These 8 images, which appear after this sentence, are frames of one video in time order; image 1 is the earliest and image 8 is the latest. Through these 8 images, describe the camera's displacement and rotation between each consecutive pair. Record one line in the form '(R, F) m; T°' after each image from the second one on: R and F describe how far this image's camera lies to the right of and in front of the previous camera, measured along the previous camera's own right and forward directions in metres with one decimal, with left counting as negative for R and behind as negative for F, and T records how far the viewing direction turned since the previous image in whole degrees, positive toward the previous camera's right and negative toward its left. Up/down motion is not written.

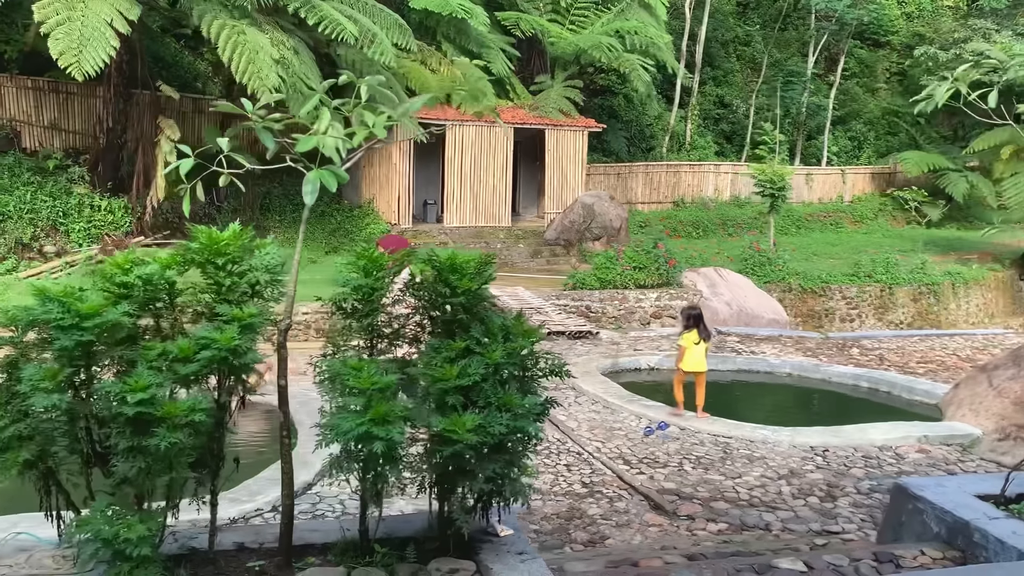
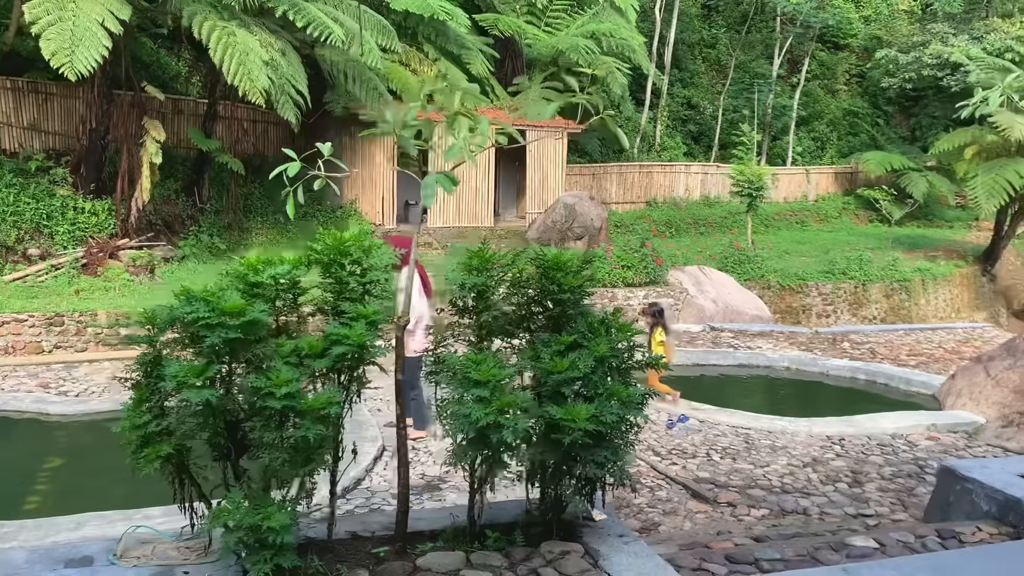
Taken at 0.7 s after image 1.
(-0.4, -0.1) m; +3°
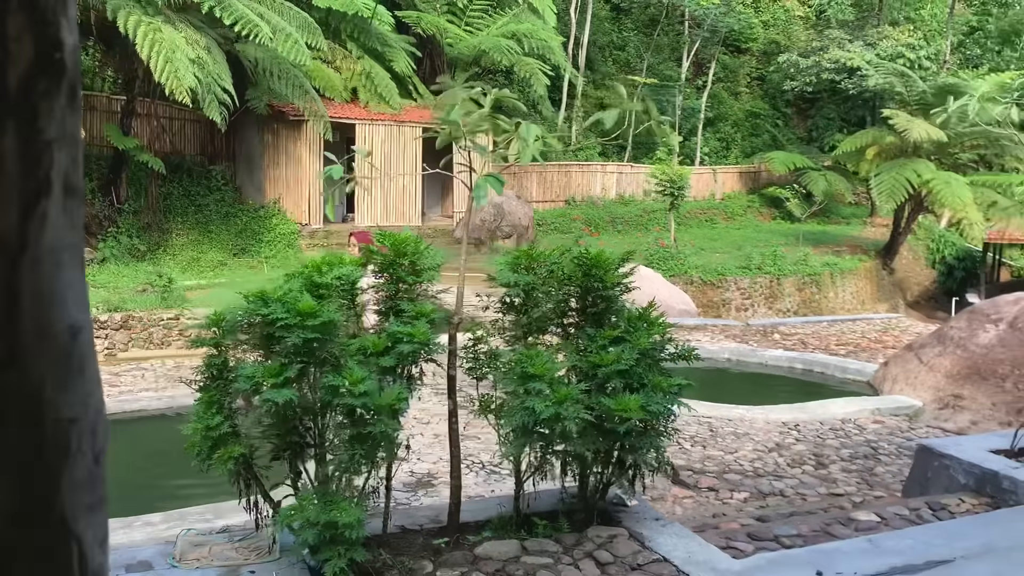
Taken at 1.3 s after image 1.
(-0.4, -0.1) m; +6°
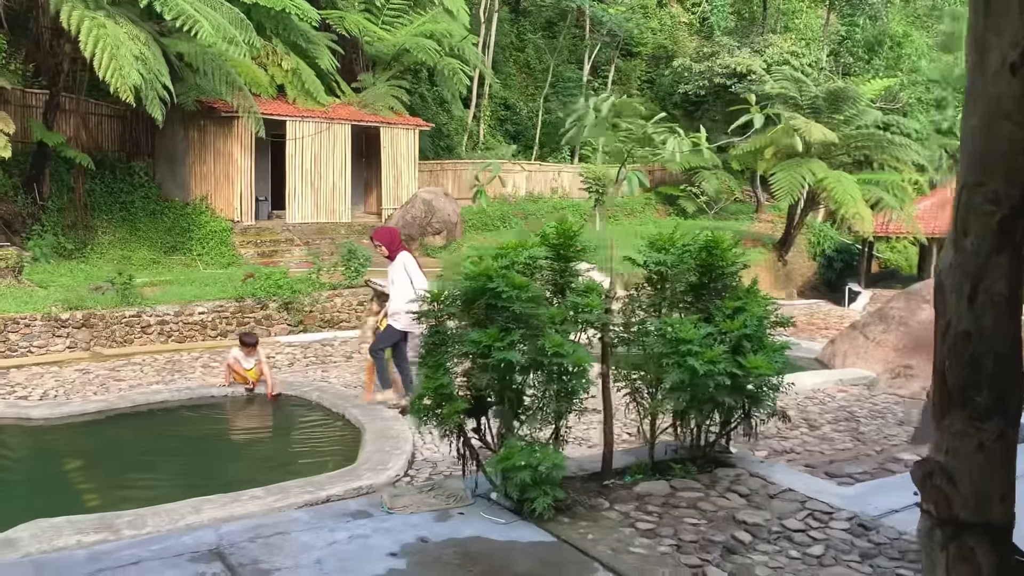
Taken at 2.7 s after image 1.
(-0.9, -0.4) m; +8°
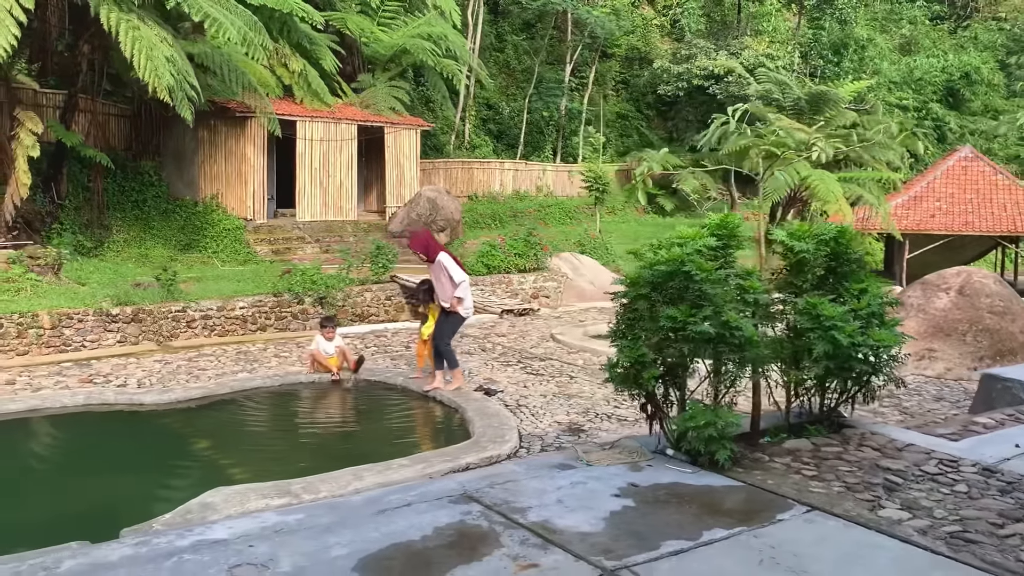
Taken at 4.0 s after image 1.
(-0.8, -0.4) m; +3°
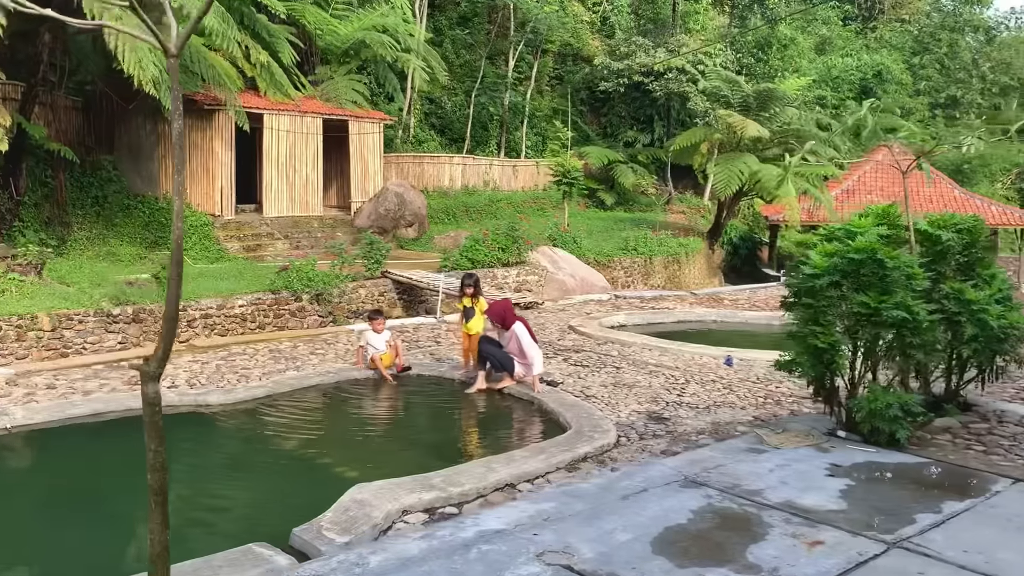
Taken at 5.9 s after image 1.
(-1.0, 0.0) m; +6°
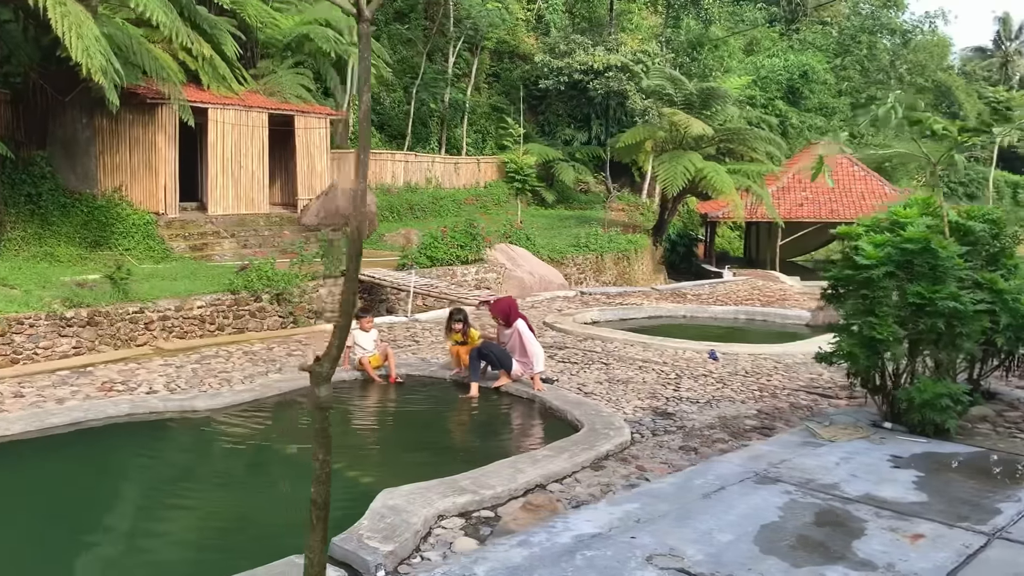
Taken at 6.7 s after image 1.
(-0.5, +0.1) m; +5°
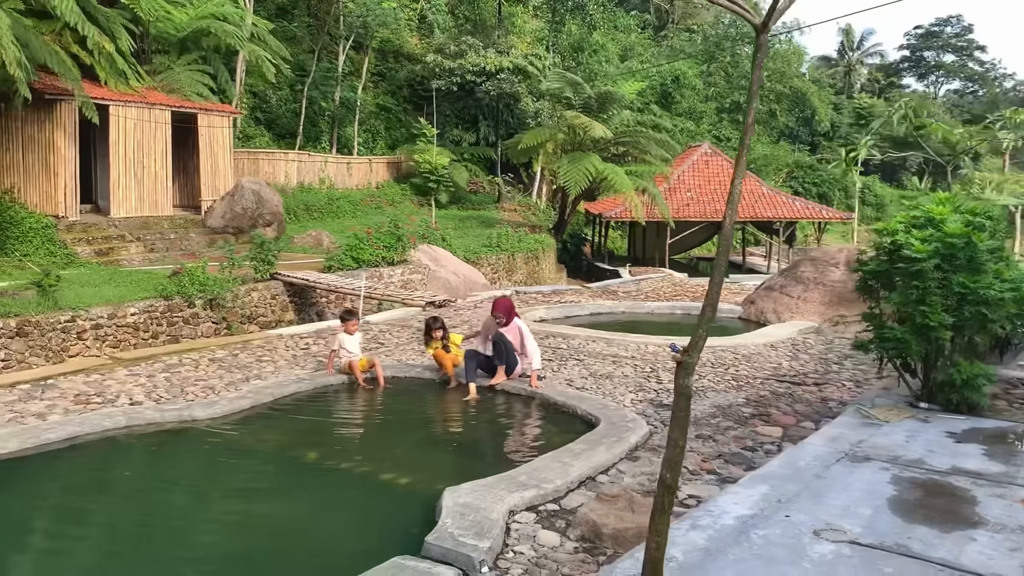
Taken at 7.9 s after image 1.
(-0.8, 0.0) m; +9°
